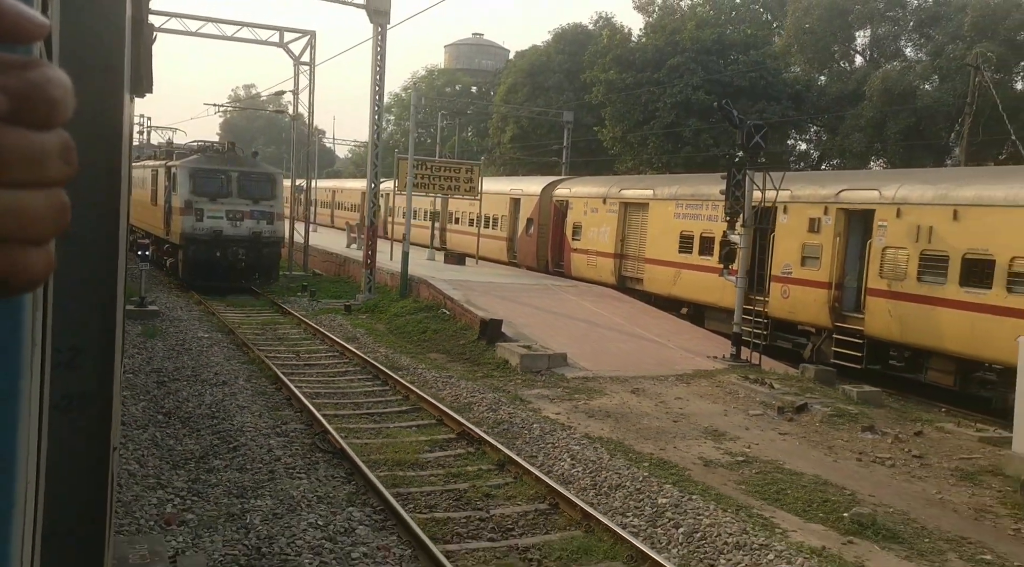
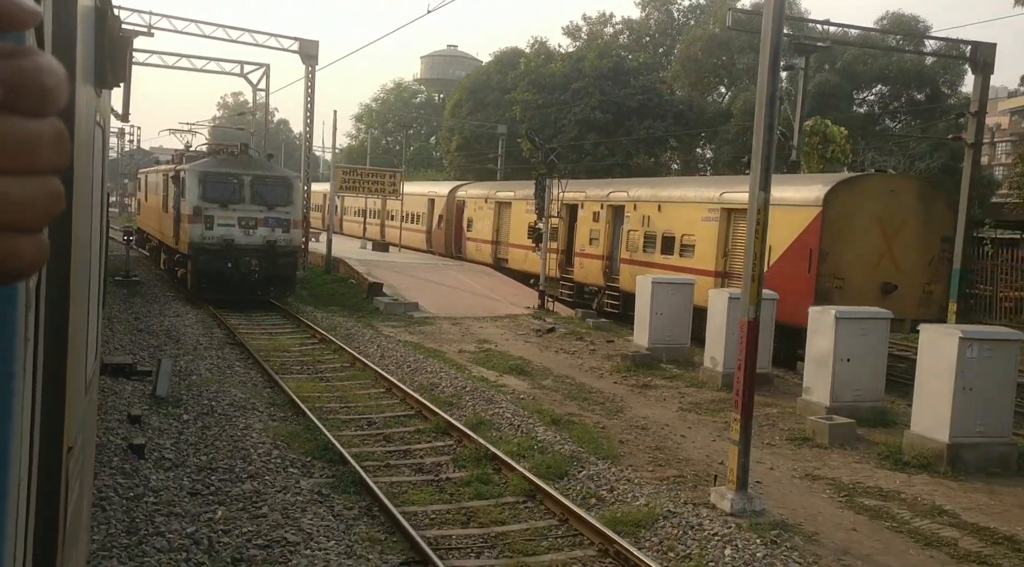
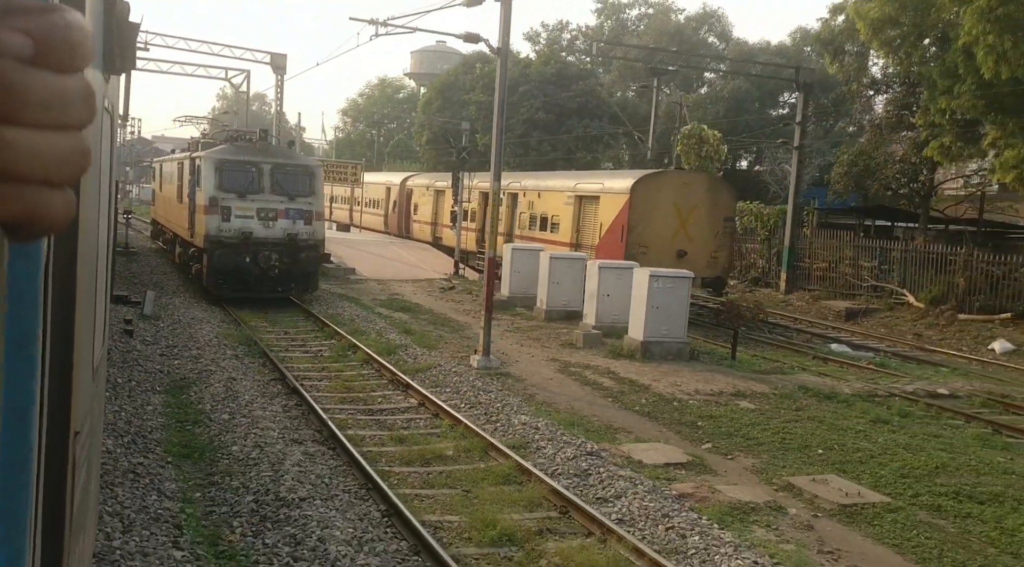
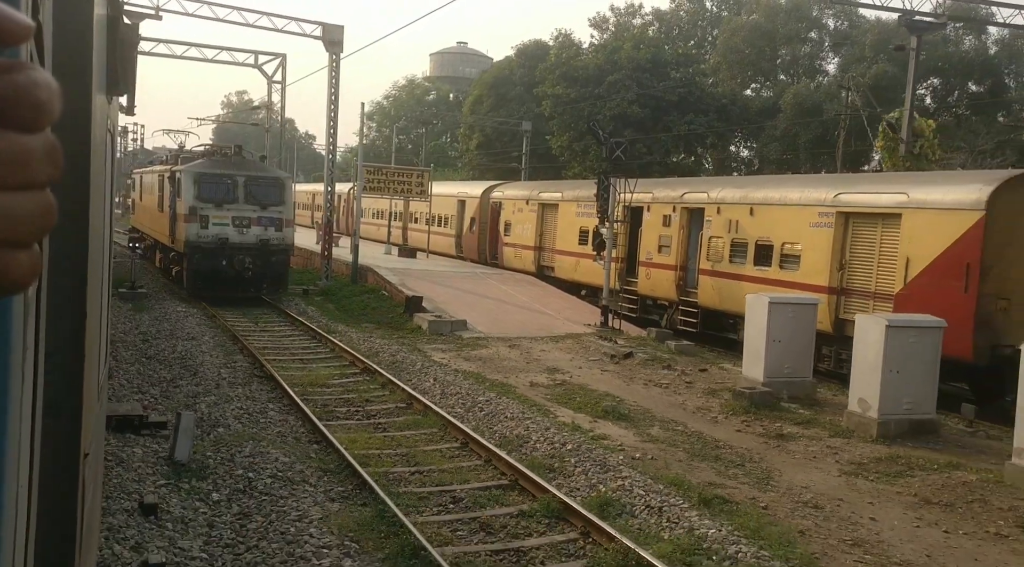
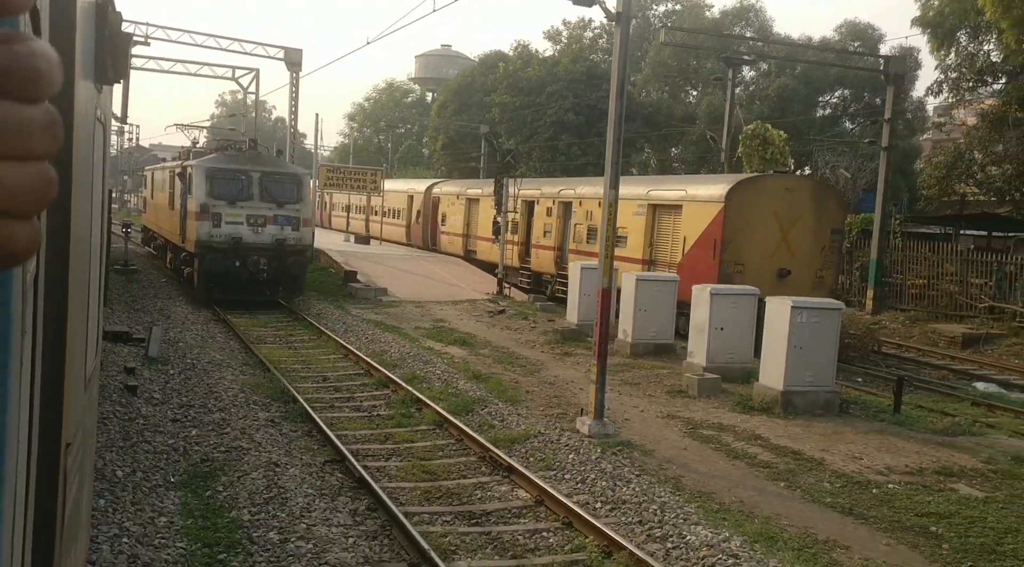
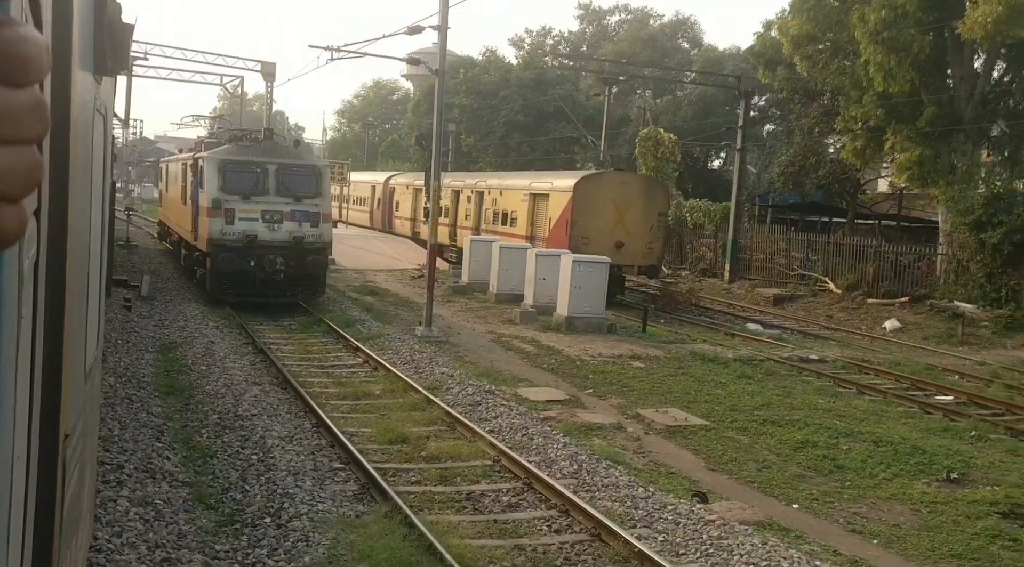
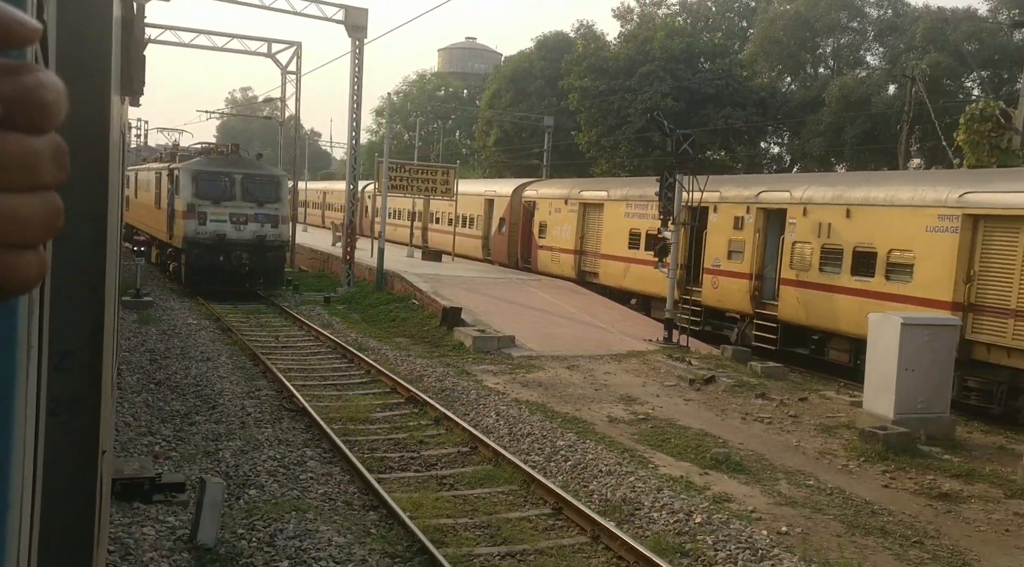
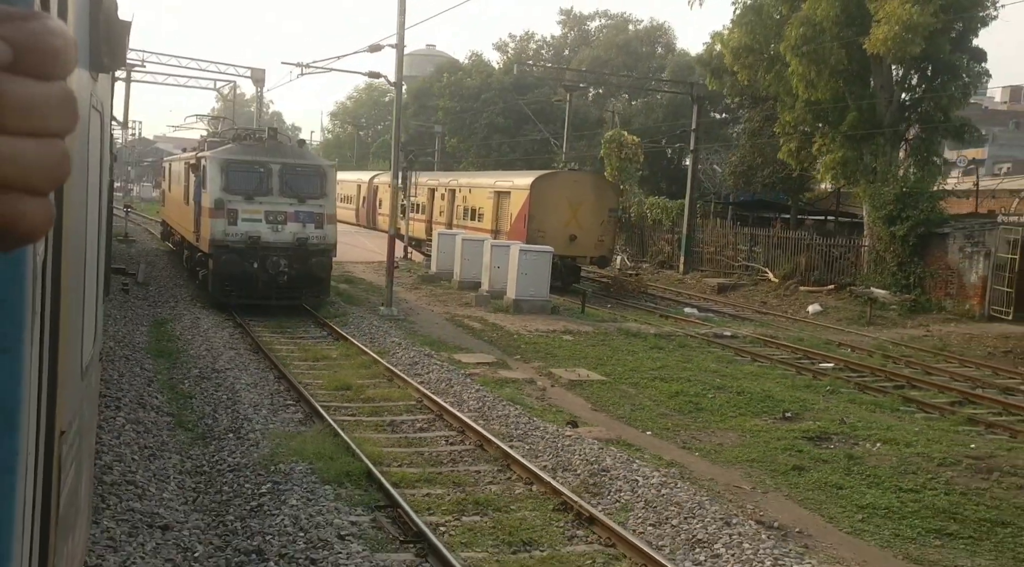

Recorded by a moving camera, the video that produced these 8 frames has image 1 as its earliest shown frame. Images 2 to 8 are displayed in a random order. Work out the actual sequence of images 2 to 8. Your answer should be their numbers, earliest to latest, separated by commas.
7, 4, 2, 5, 3, 6, 8
